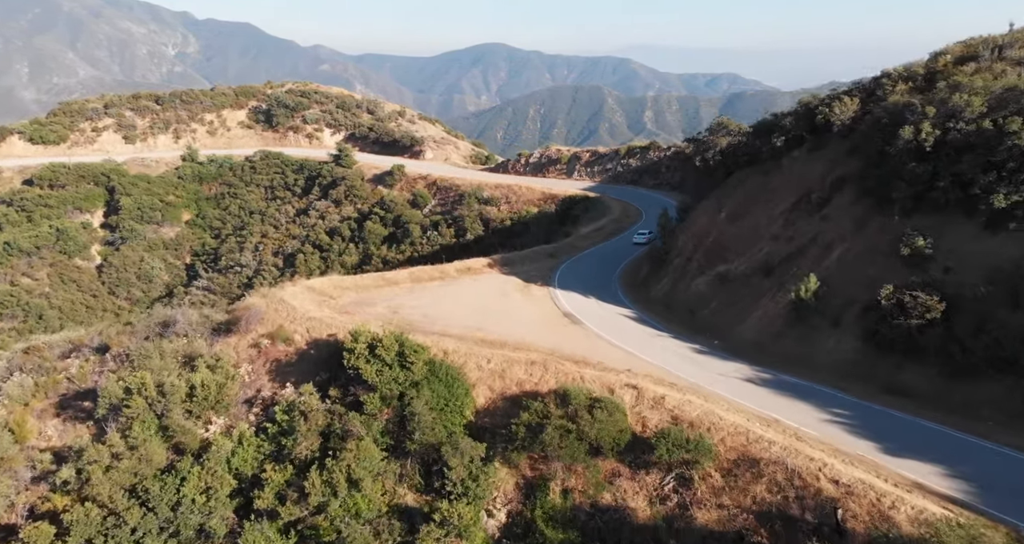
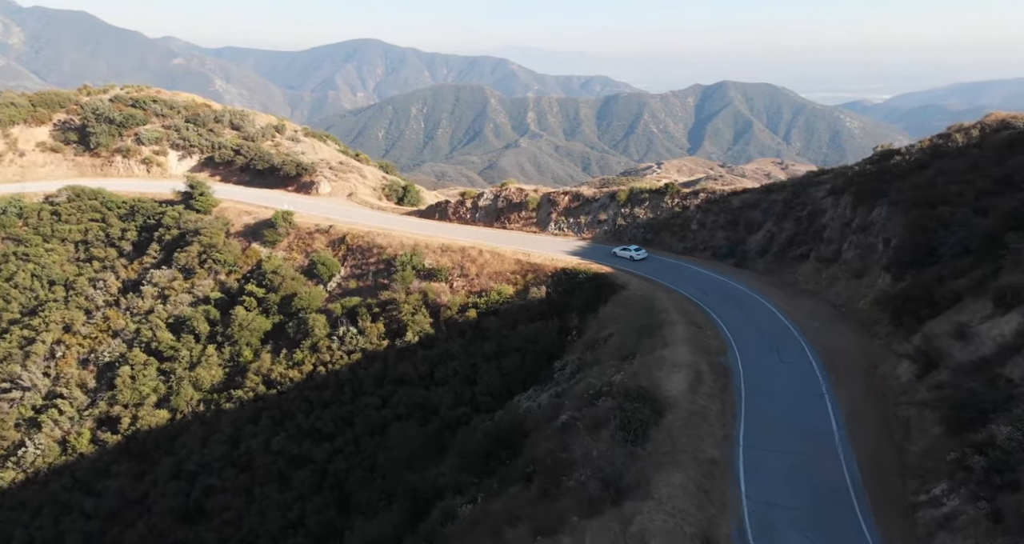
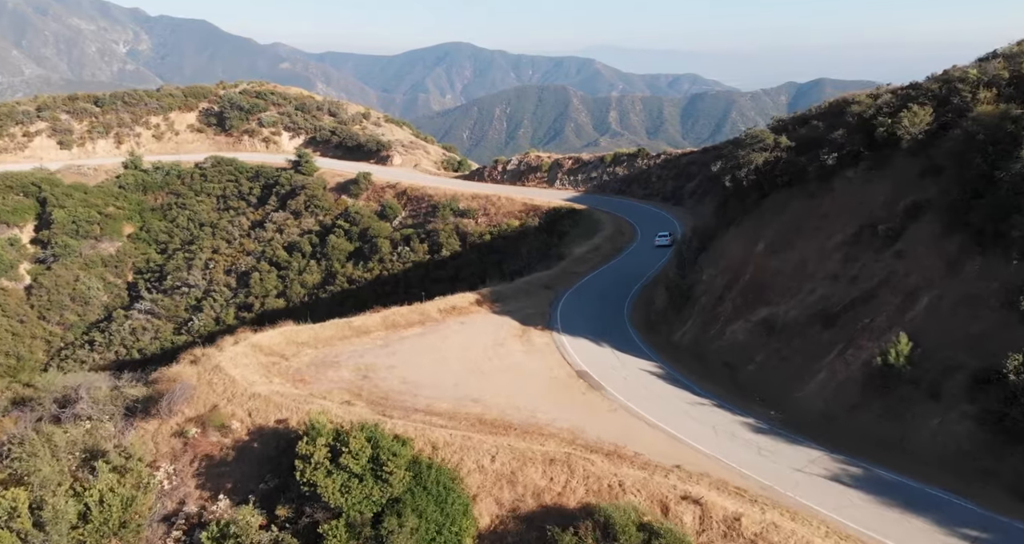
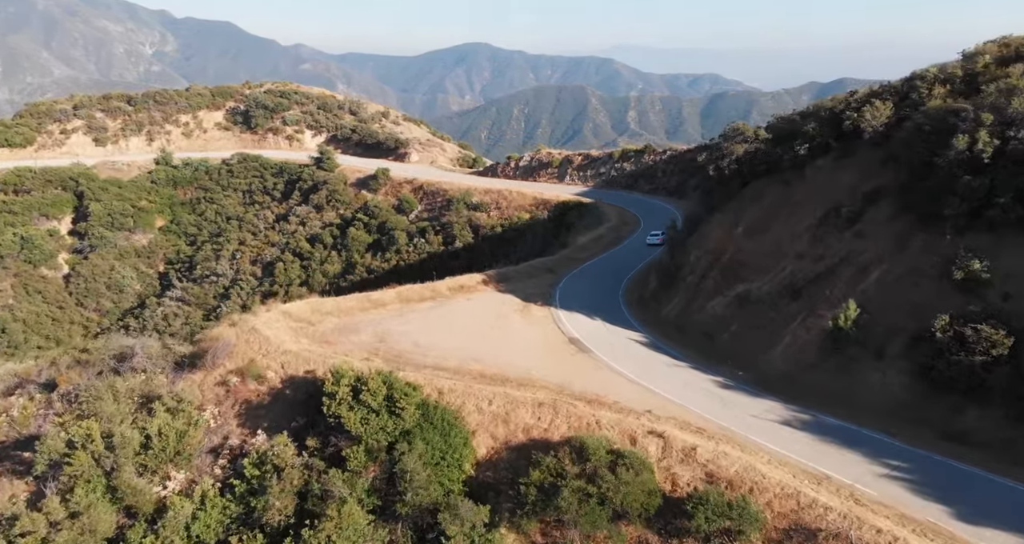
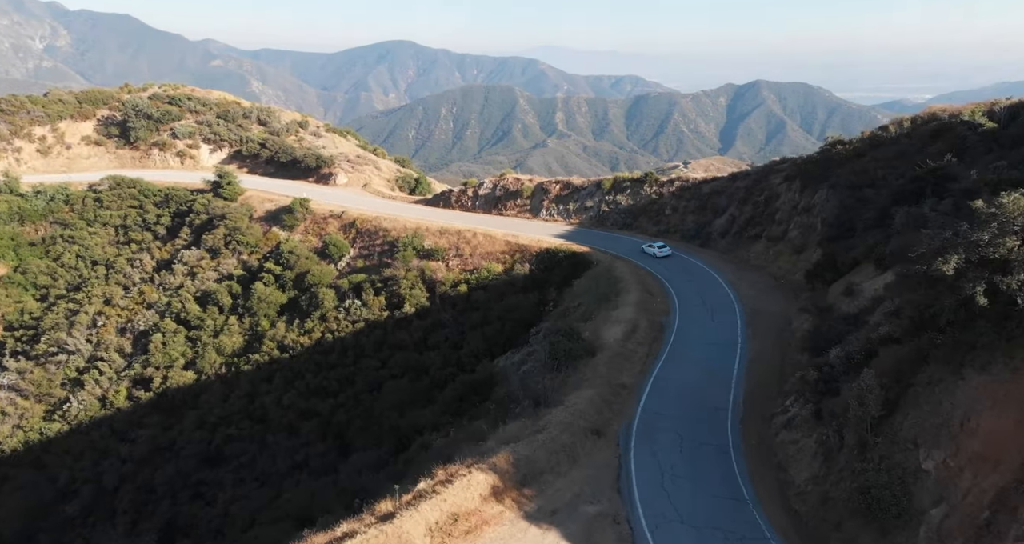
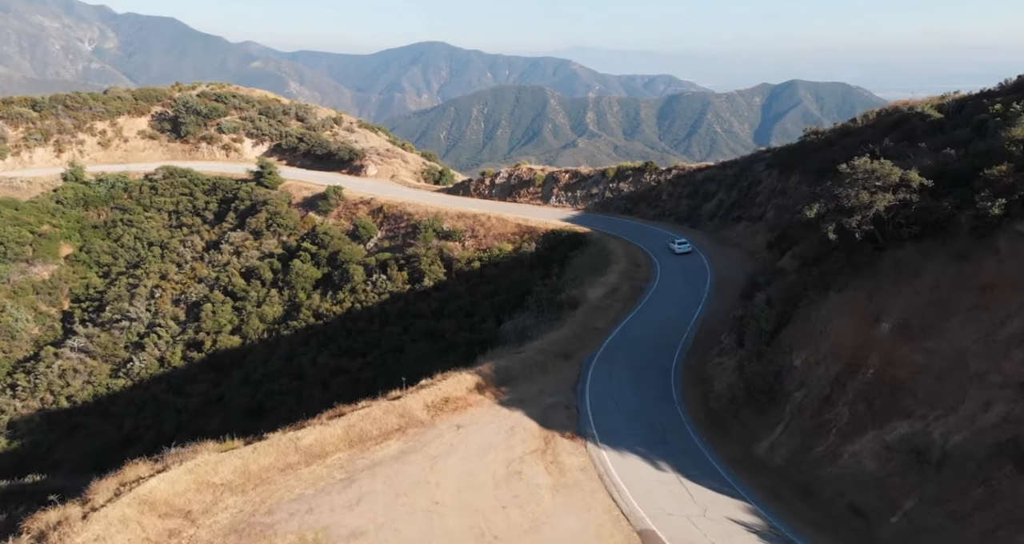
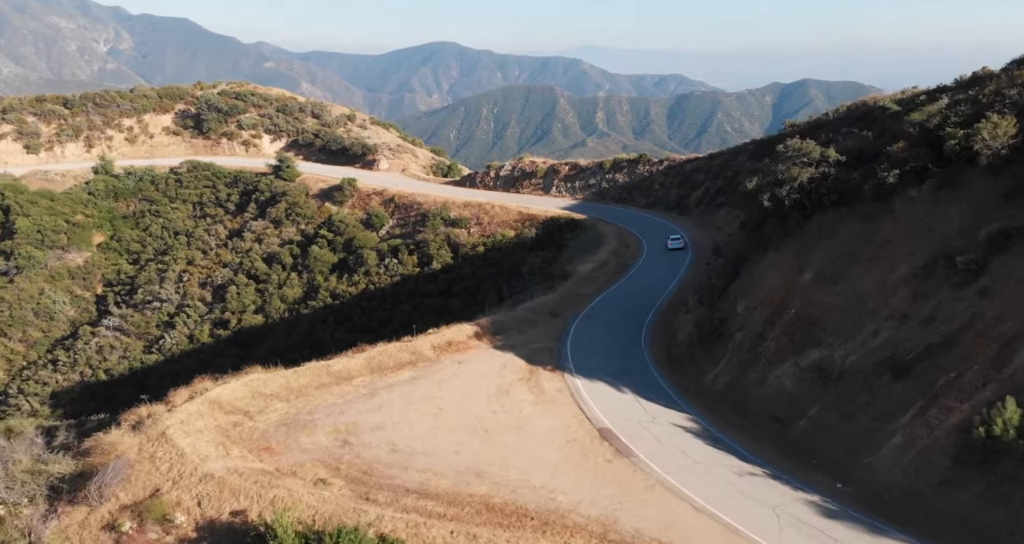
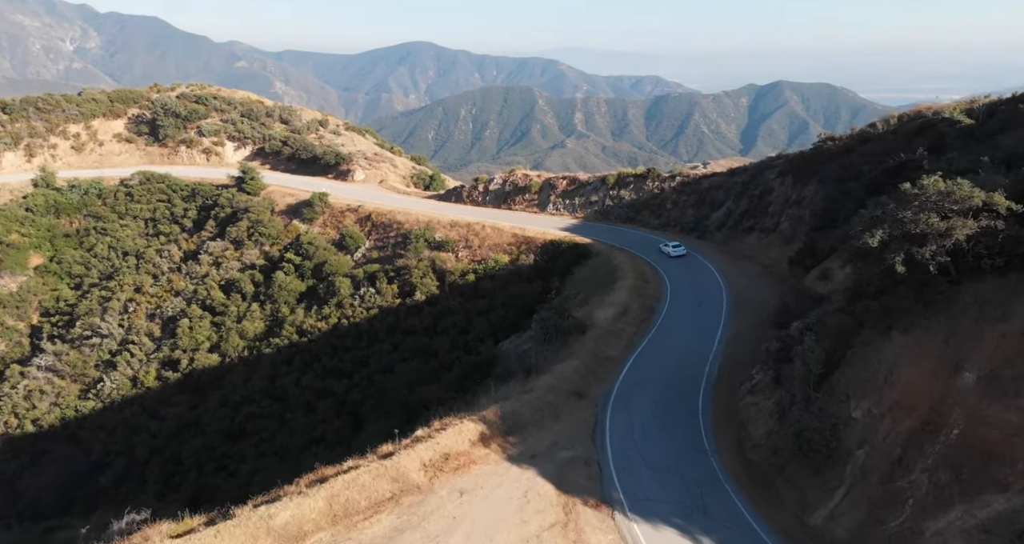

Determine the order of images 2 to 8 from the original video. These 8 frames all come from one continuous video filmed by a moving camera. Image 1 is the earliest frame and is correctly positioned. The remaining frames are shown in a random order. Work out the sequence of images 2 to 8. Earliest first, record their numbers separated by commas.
4, 3, 7, 6, 8, 5, 2
